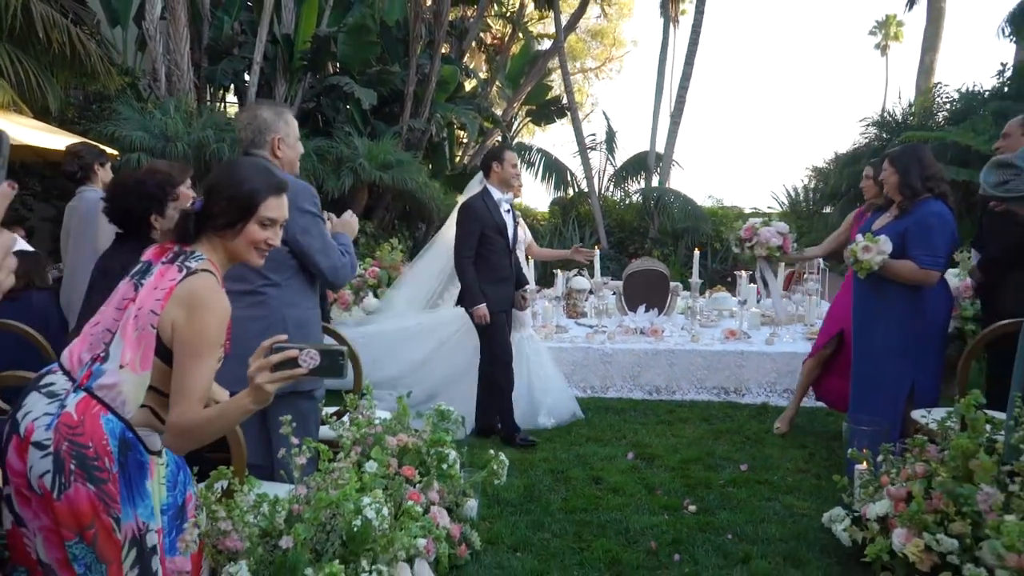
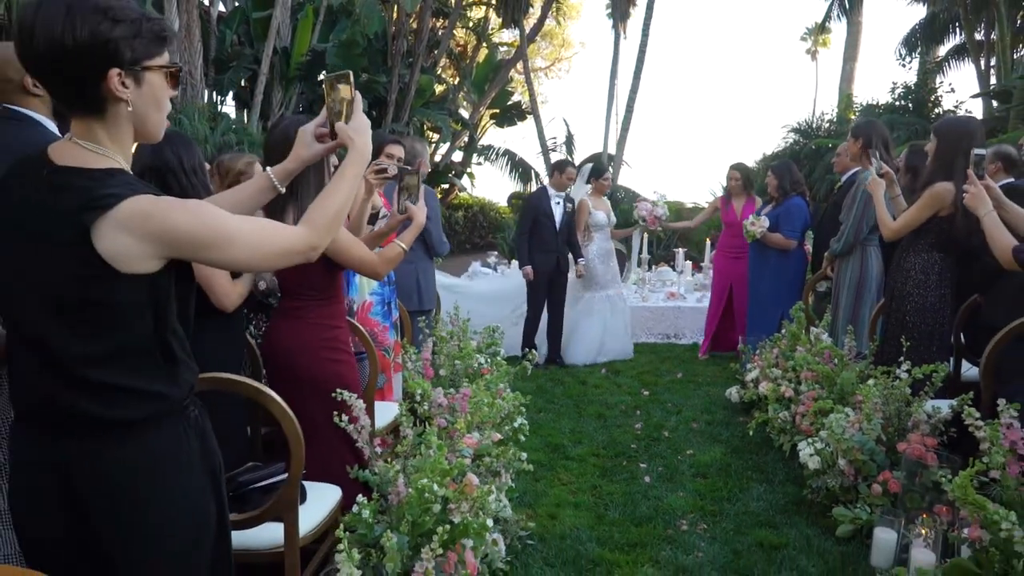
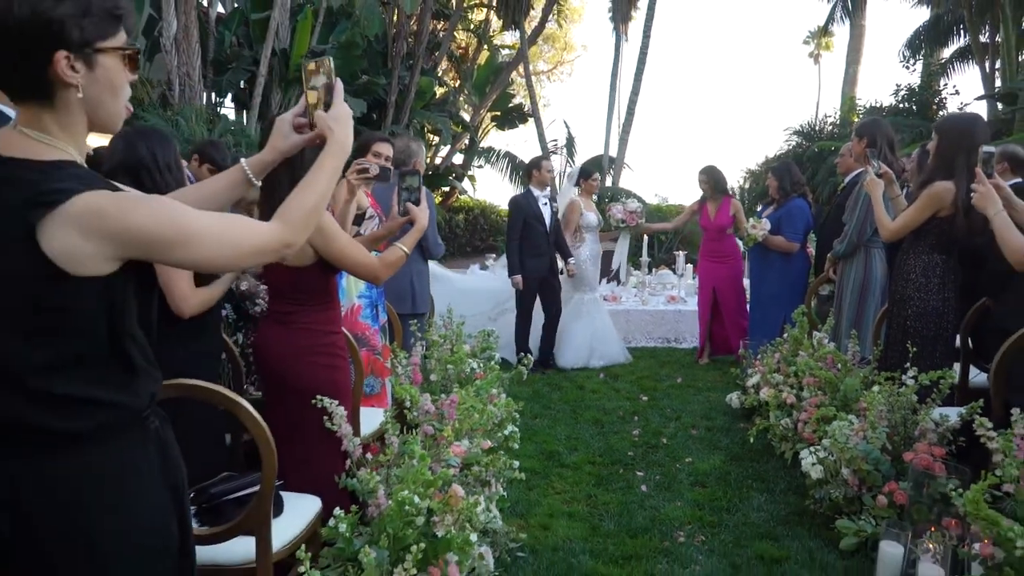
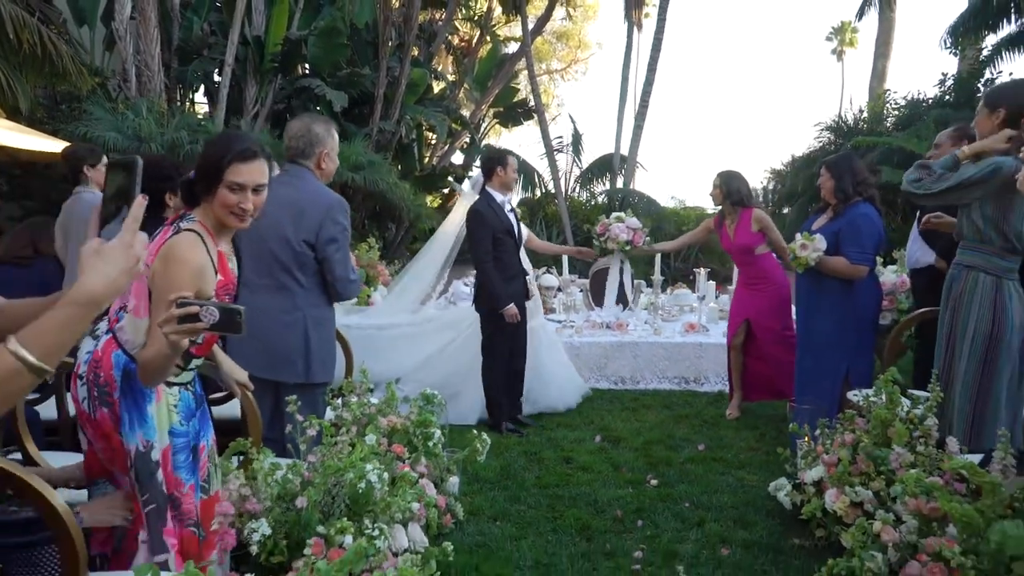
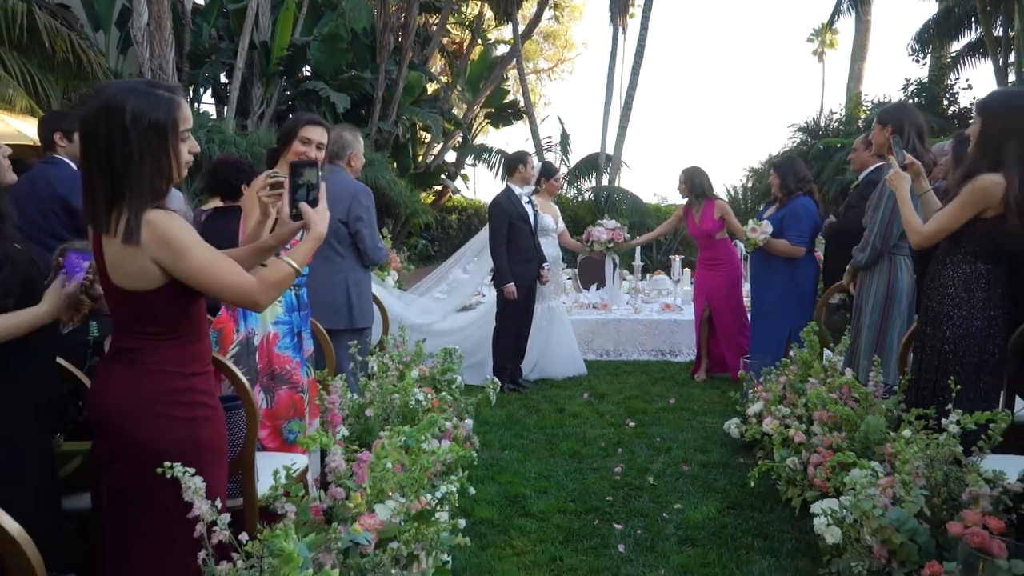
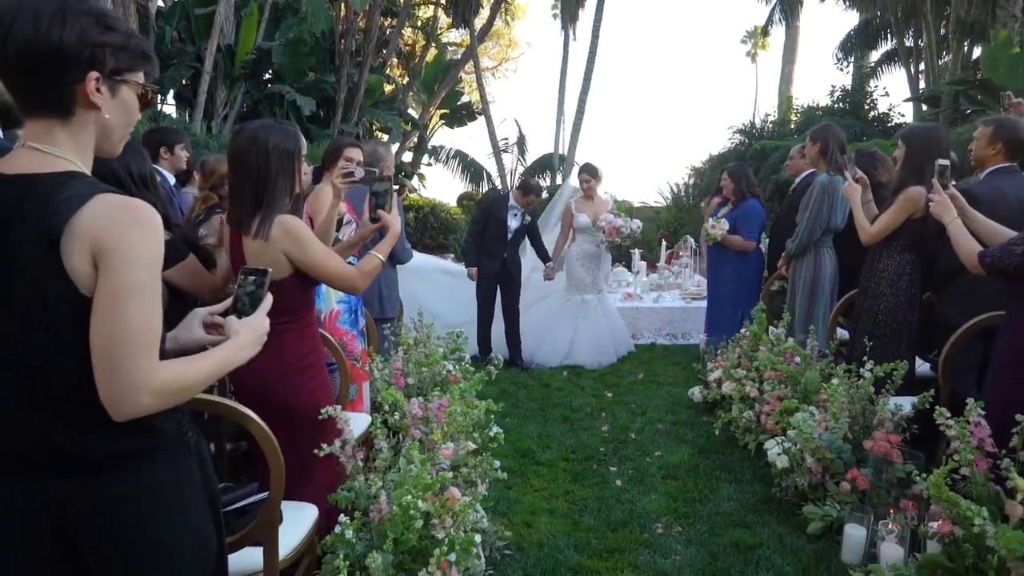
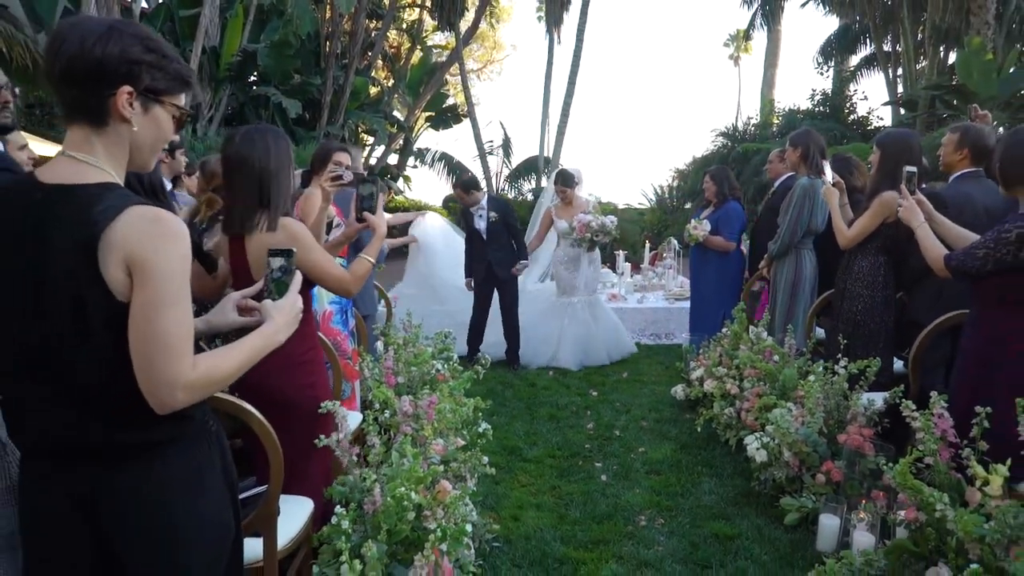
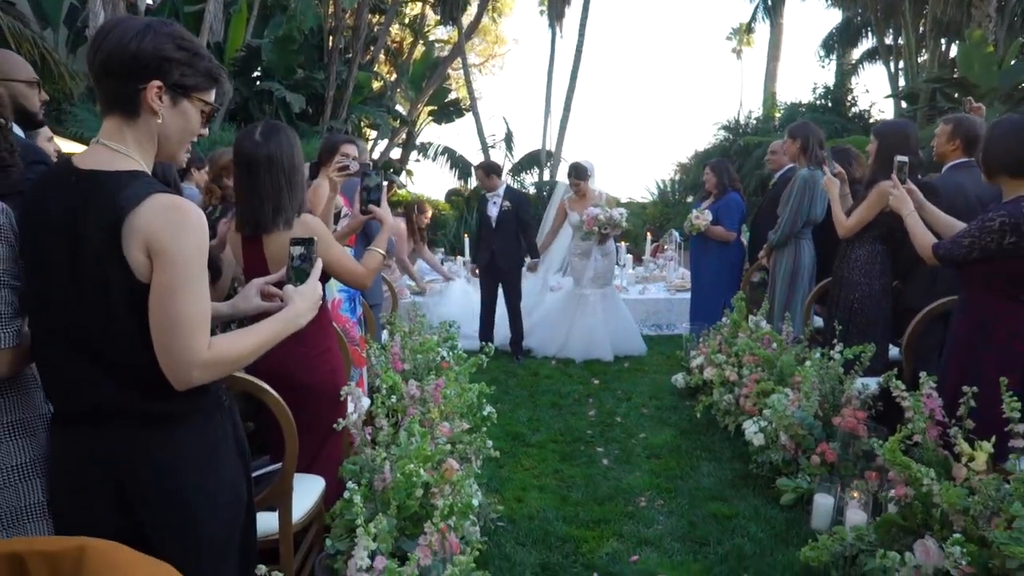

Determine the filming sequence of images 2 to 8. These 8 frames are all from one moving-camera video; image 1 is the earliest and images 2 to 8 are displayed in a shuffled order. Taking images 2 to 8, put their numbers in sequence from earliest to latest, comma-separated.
4, 5, 3, 2, 6, 7, 8
